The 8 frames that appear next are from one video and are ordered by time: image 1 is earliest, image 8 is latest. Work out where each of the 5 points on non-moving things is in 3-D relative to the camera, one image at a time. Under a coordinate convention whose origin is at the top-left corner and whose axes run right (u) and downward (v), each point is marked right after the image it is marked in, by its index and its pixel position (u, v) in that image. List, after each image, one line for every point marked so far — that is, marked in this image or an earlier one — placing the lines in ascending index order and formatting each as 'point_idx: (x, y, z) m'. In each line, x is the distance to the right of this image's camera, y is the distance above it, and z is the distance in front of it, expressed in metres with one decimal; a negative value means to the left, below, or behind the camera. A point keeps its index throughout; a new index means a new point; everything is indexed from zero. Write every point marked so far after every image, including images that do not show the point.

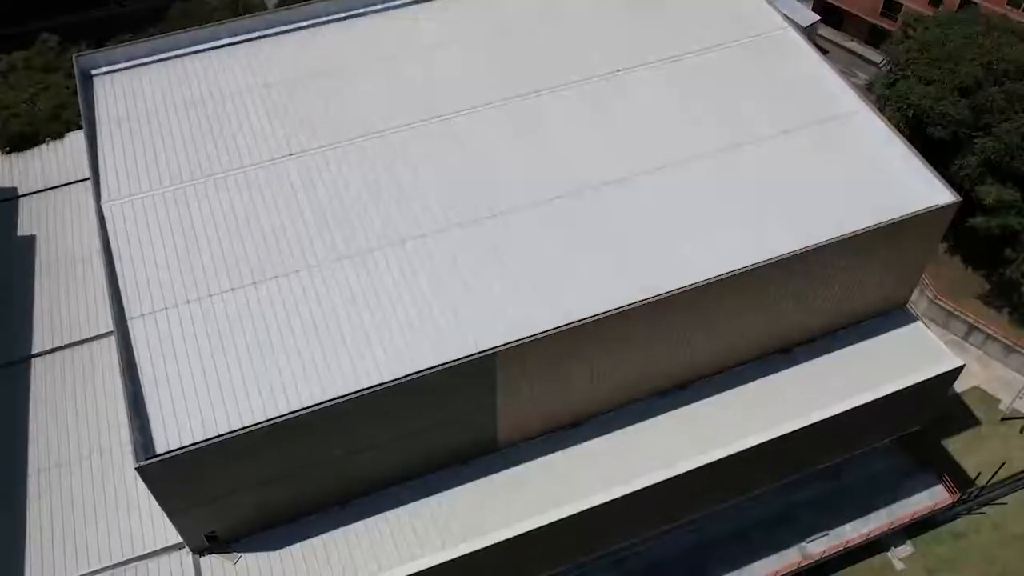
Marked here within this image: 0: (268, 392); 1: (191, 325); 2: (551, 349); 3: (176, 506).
0: (-4.8, -2.0, +18.7) m
1: (-6.6, -0.7, +19.7) m
2: (+0.8, -1.2, +19.8) m
3: (-6.6, -4.3, +18.7) m
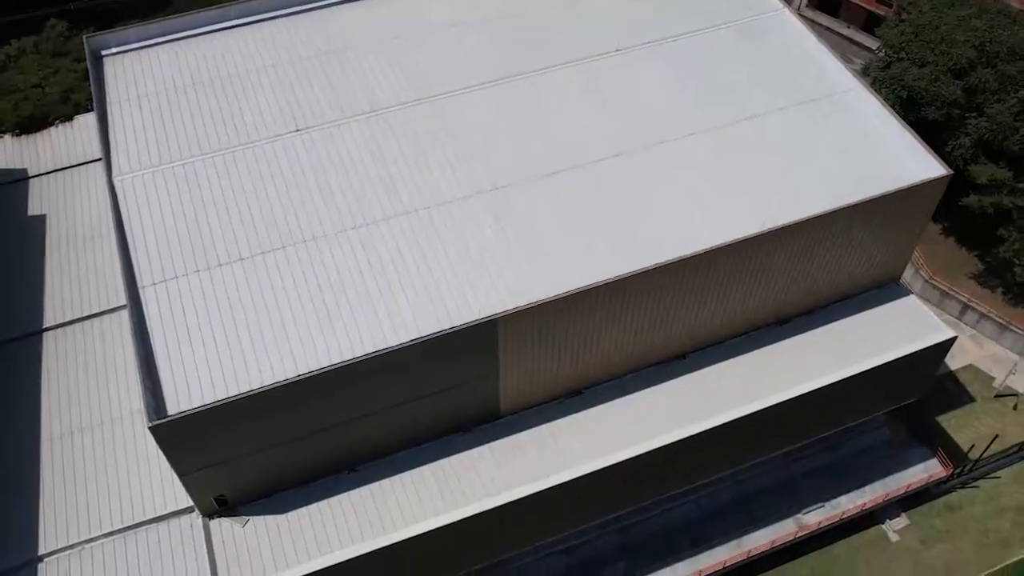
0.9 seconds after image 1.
0: (-4.7, -1.3, +19.2) m
1: (-6.5, -0.1, +20.2) m
2: (+0.9, -0.5, +20.3) m
3: (-6.5, -3.6, +19.2) m
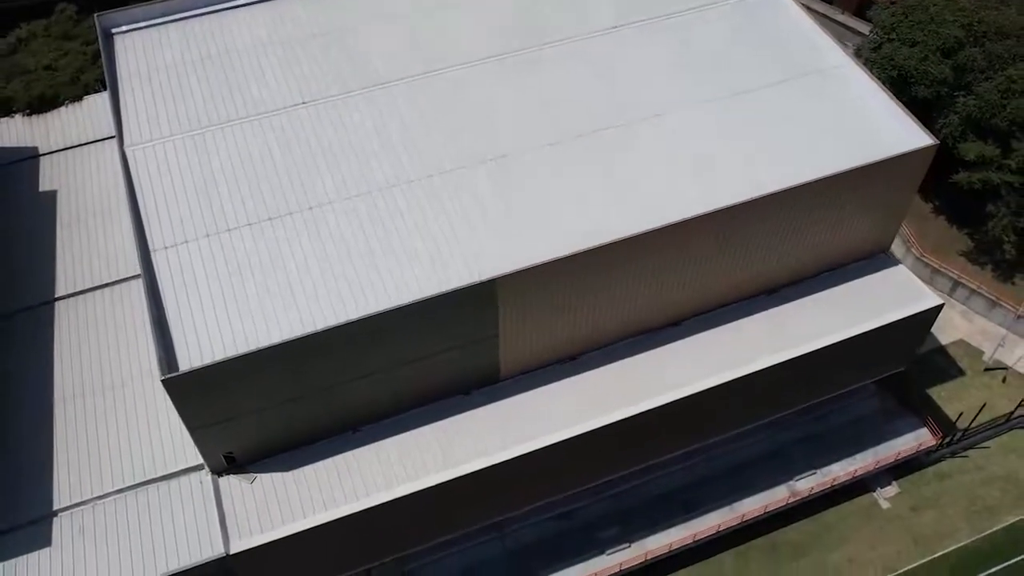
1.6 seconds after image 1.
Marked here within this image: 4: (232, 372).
0: (-4.7, -0.5, +19.9) m
1: (-6.6, +0.7, +20.9) m
2: (+0.9, +0.3, +21.0) m
3: (-6.5, -2.8, +19.9) m
4: (-5.6, -1.7, +19.2) m
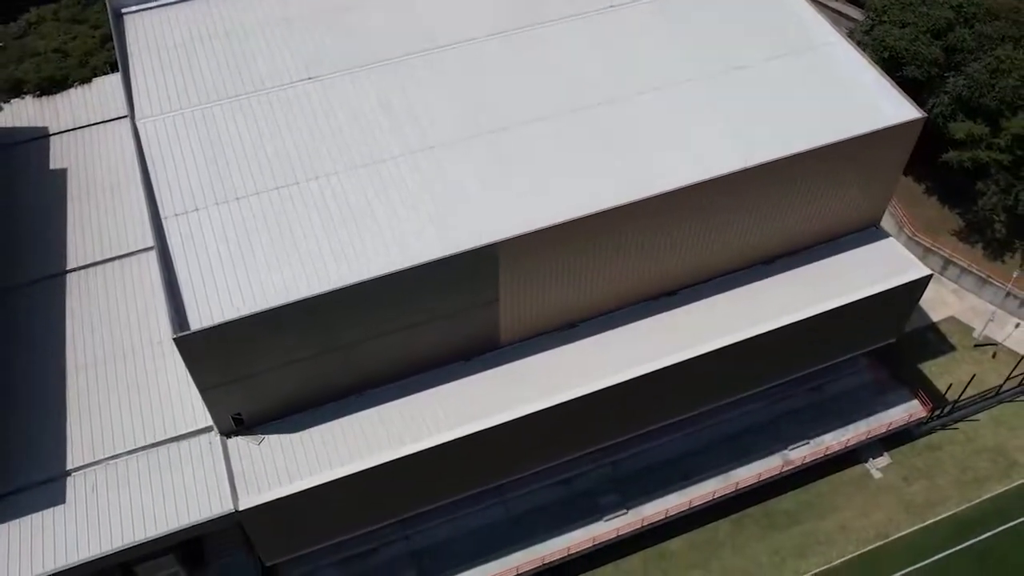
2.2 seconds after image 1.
0: (-4.7, +0.2, +20.6) m
1: (-6.6, +1.5, +21.5) m
2: (+0.9, +1.0, +21.7) m
3: (-6.5, -2.0, +20.5) m
4: (-5.6, -0.9, +19.9) m
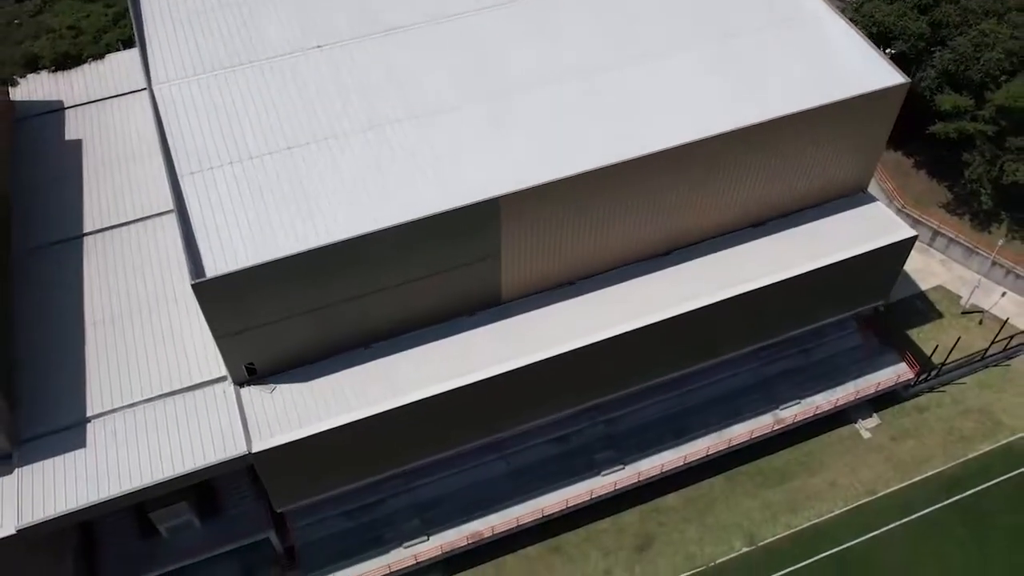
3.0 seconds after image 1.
0: (-4.7, +1.3, +21.5) m
1: (-6.5, +2.6, +22.5) m
2: (+0.9, +2.1, +22.6) m
3: (-6.5, -1.0, +21.5) m
4: (-5.6, +0.2, +20.8) m
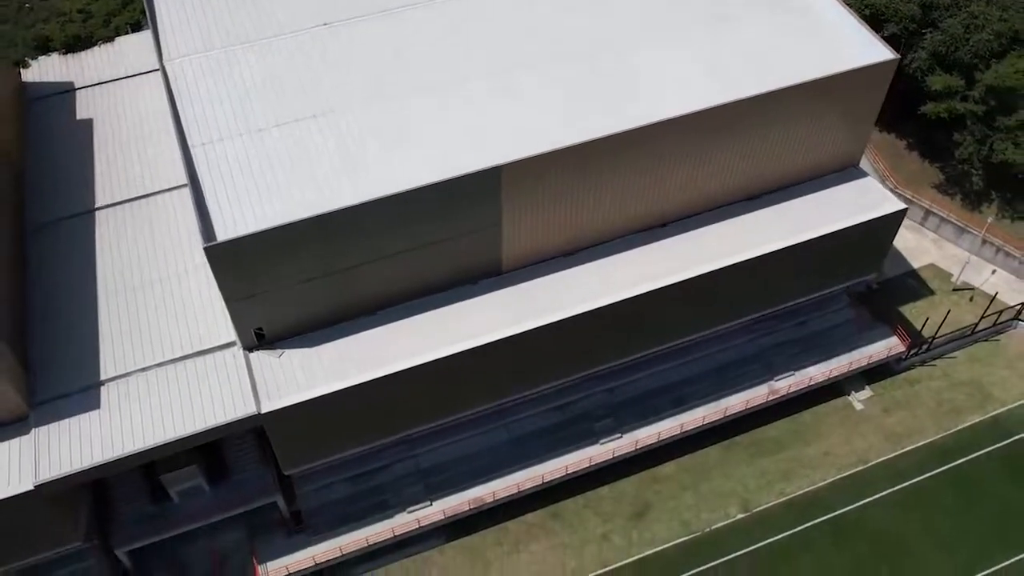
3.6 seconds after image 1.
0: (-4.7, +2.1, +22.3) m
1: (-6.5, +3.4, +23.2) m
2: (+0.9, +2.9, +23.4) m
3: (-6.5, -0.2, +22.2) m
4: (-5.5, +1.0, +21.6) m
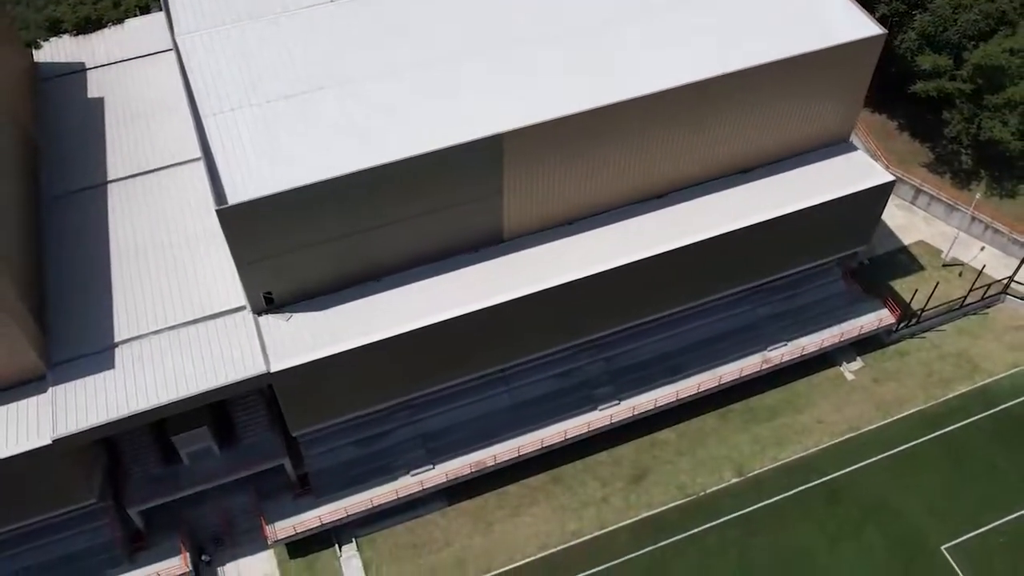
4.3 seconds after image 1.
0: (-4.7, +3.0, +23.1) m
1: (-6.5, +4.2, +24.0) m
2: (+0.9, +3.8, +24.2) m
3: (-6.5, +0.7, +23.0) m
4: (-5.5, +1.9, +22.4) m
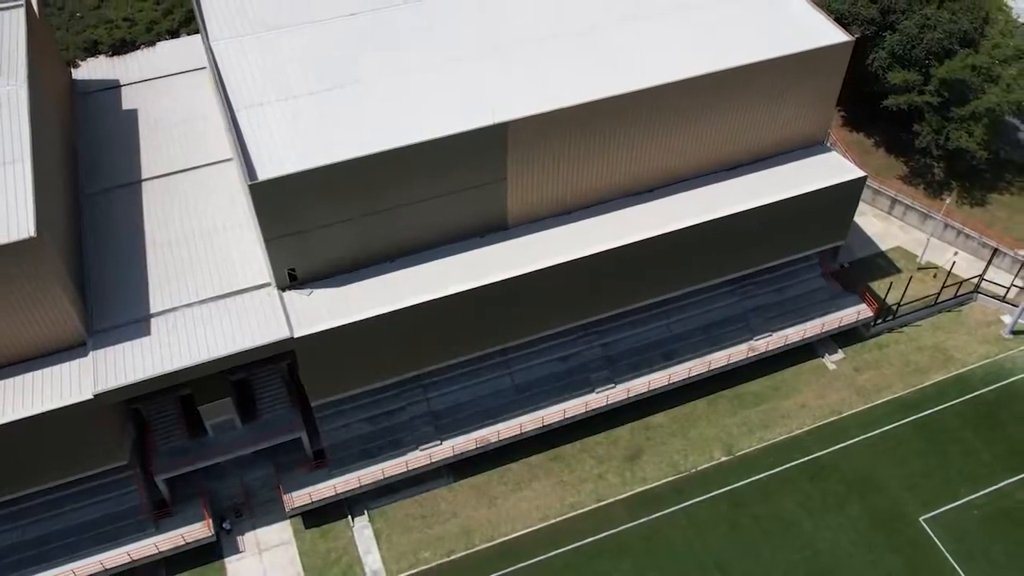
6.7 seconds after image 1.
0: (-4.6, +3.7, +25.5) m
1: (-6.4, +4.9, +26.5) m
2: (+1.0, +4.4, +26.7) m
3: (-6.4, +1.4, +25.2) m
4: (-5.4, +2.6, +24.7) m
